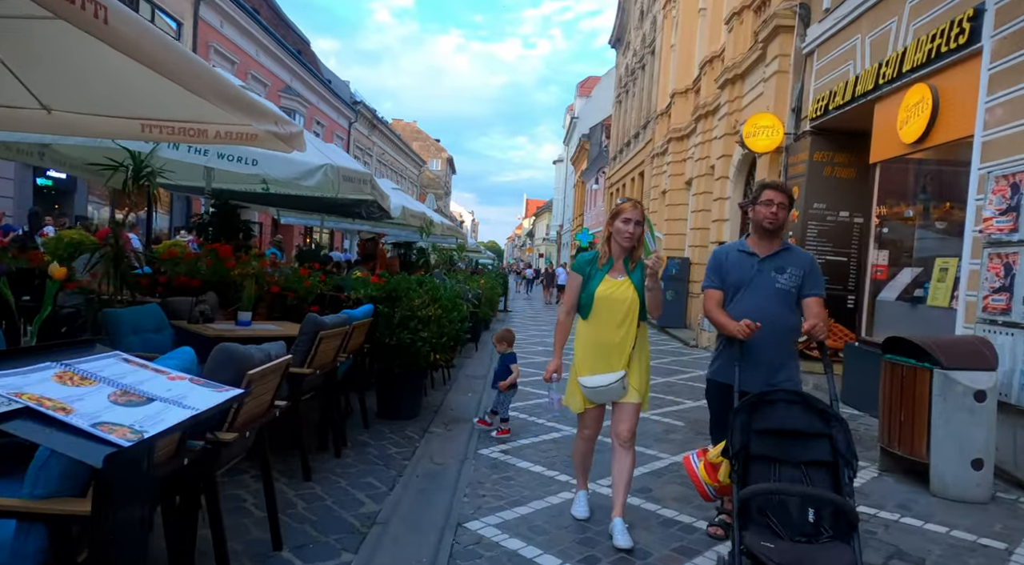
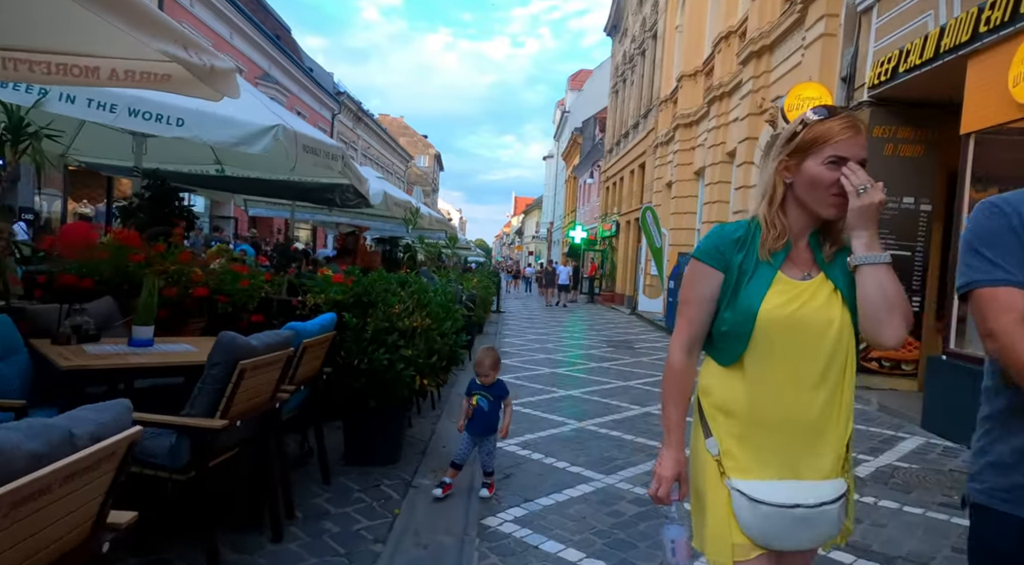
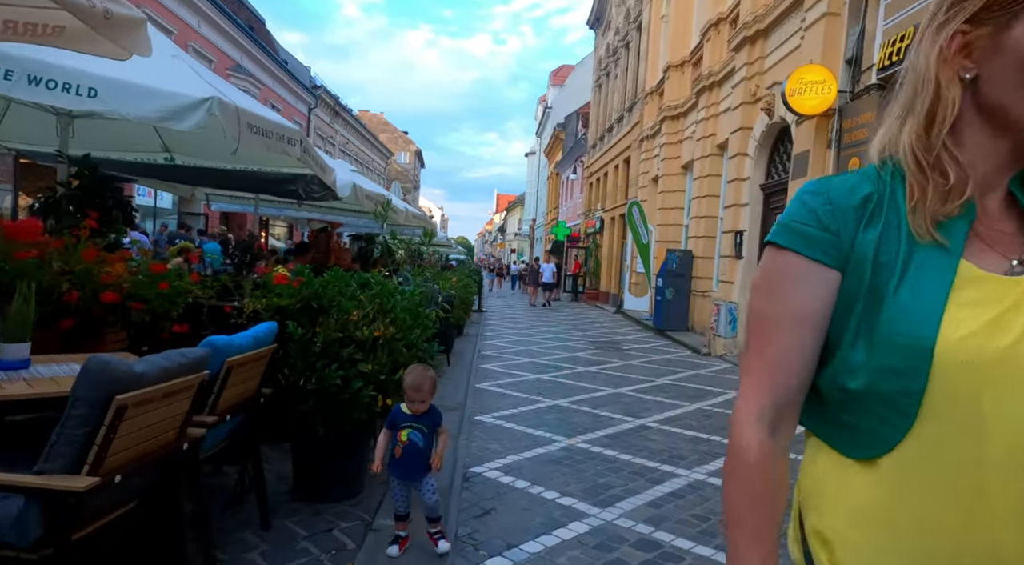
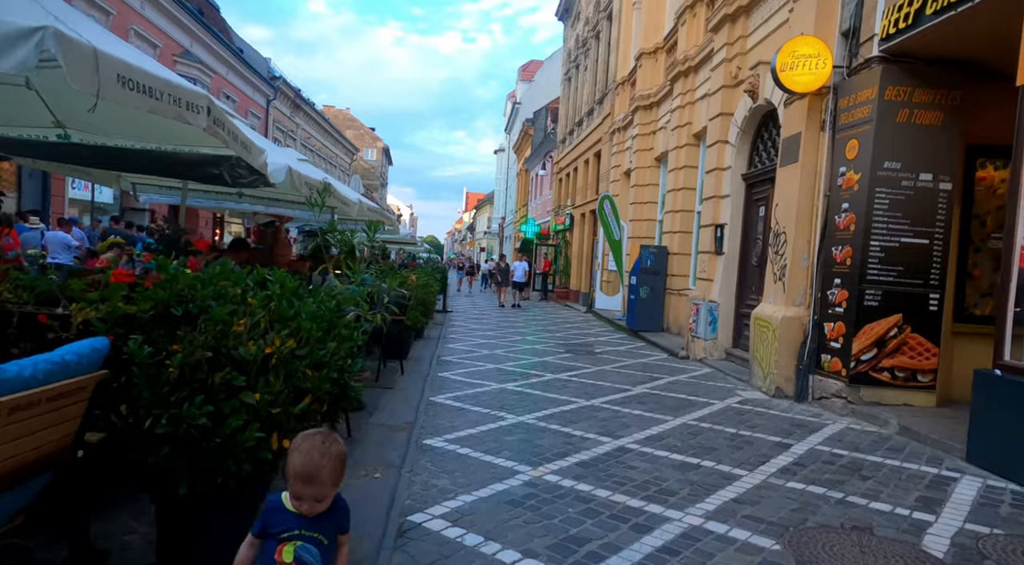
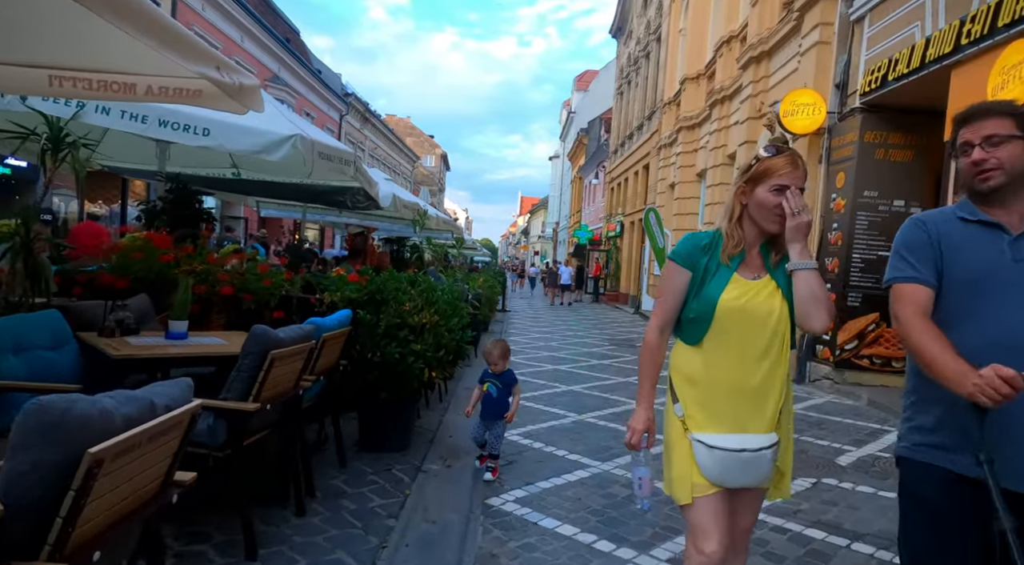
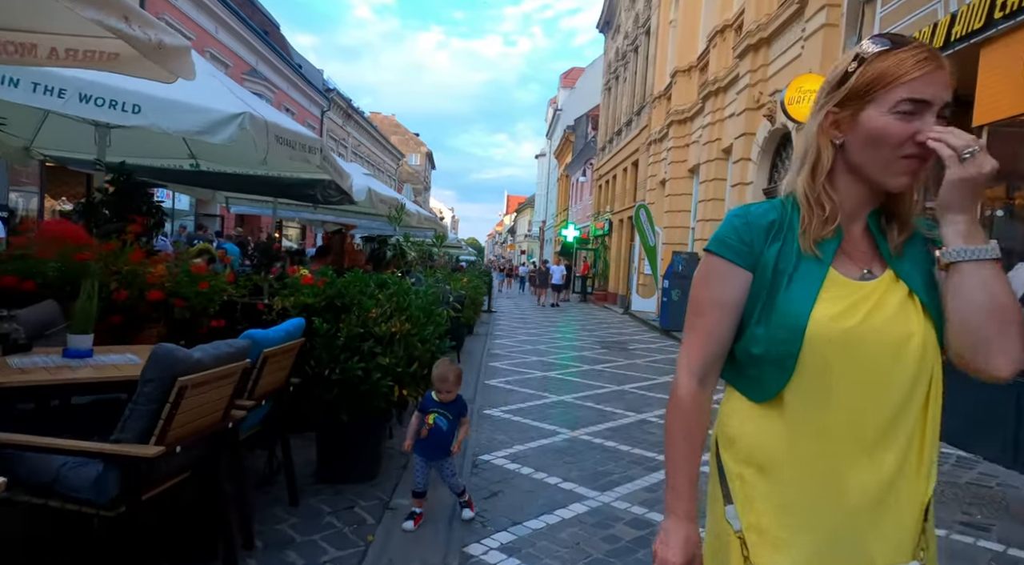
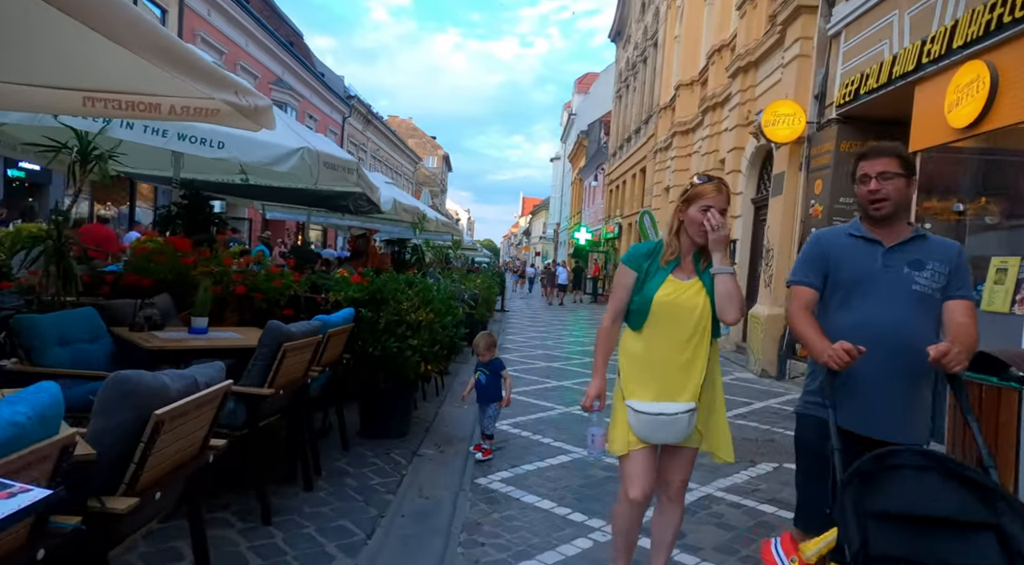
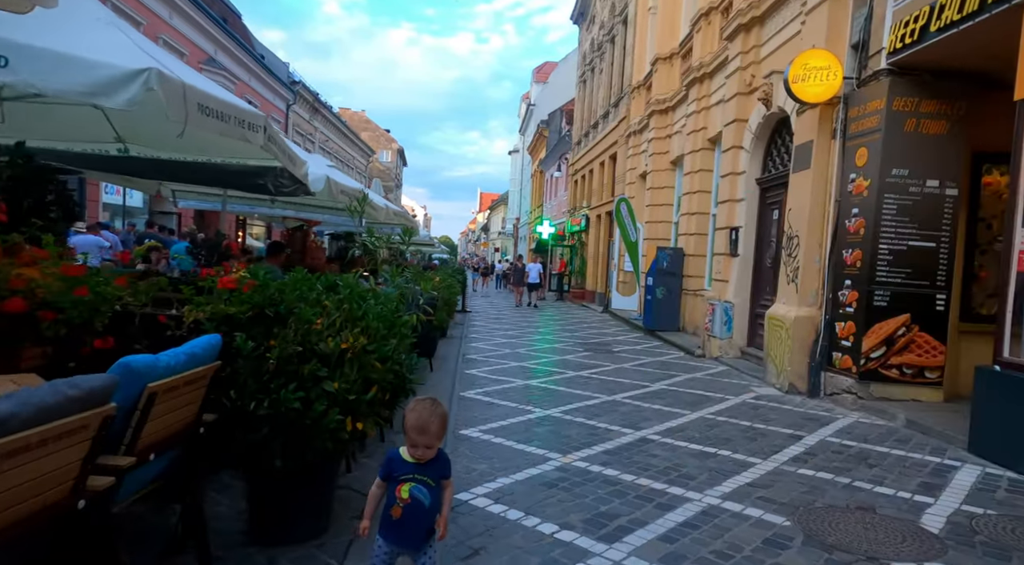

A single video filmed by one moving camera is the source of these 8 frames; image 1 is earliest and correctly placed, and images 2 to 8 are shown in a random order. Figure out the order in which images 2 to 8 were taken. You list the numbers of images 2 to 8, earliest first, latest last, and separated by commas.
7, 5, 2, 6, 3, 8, 4
